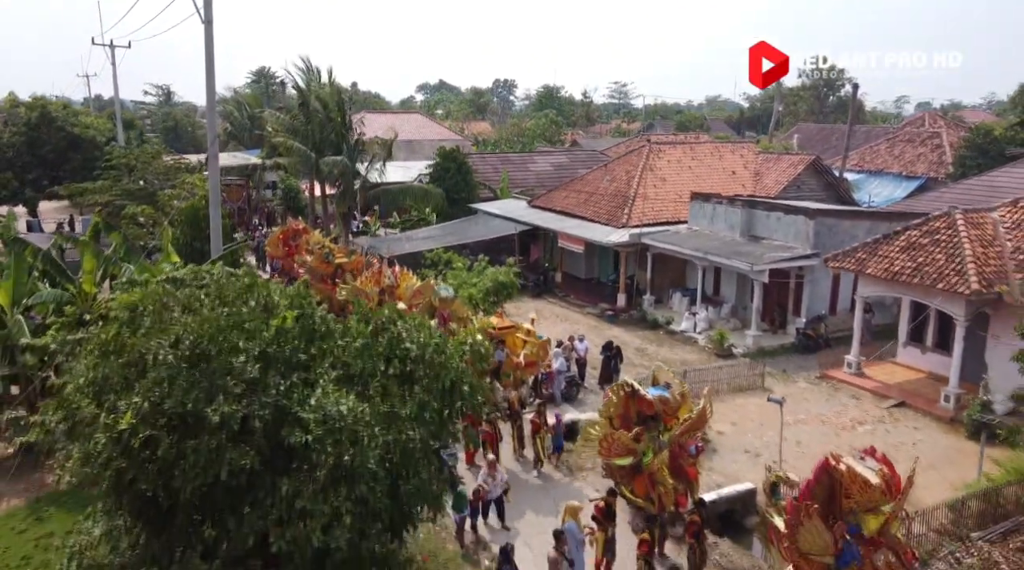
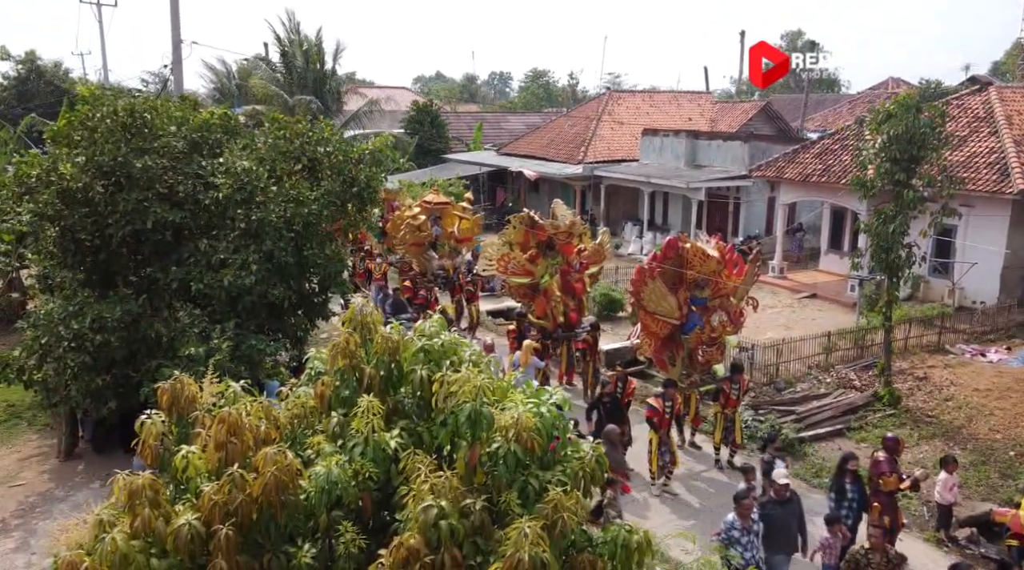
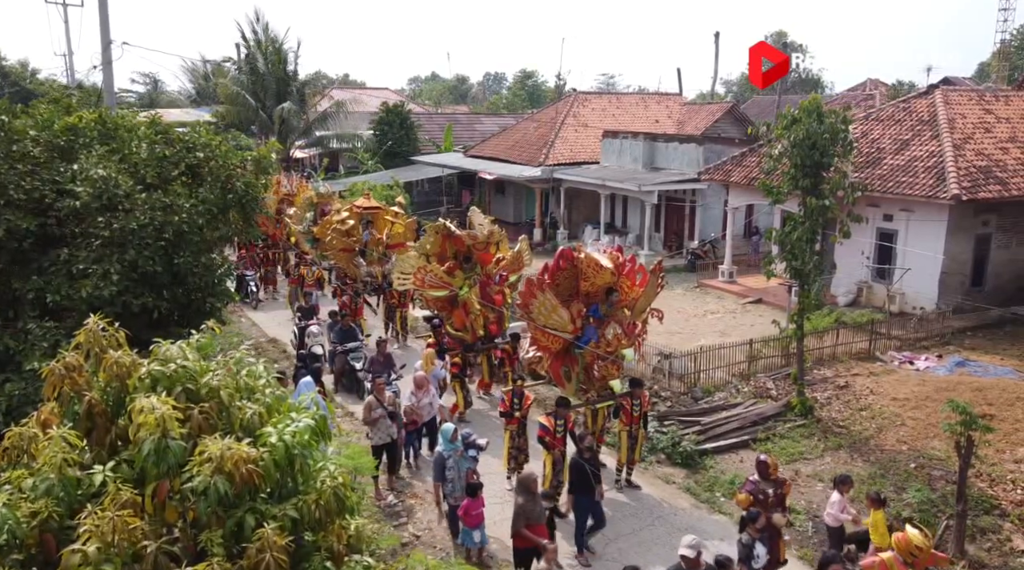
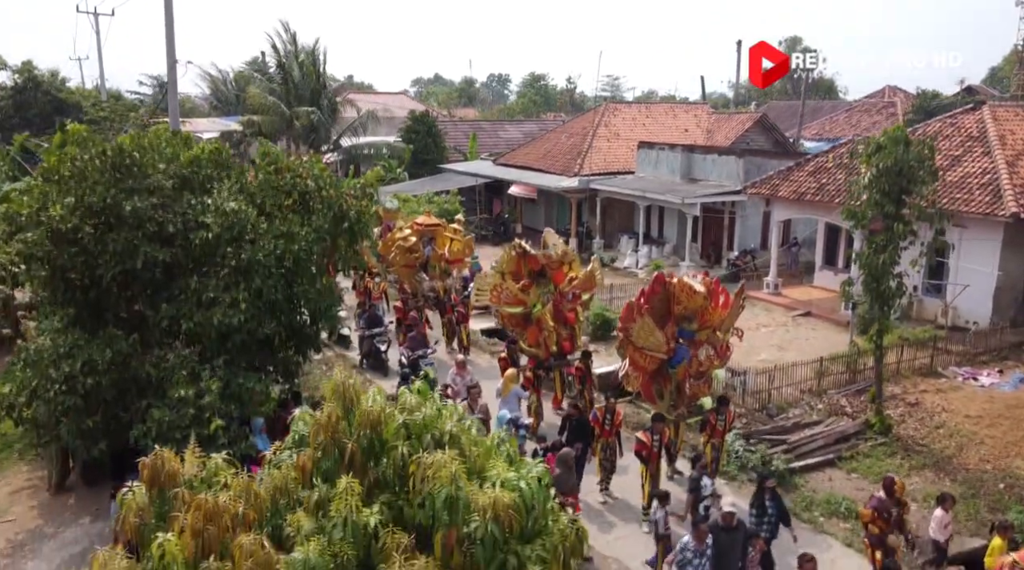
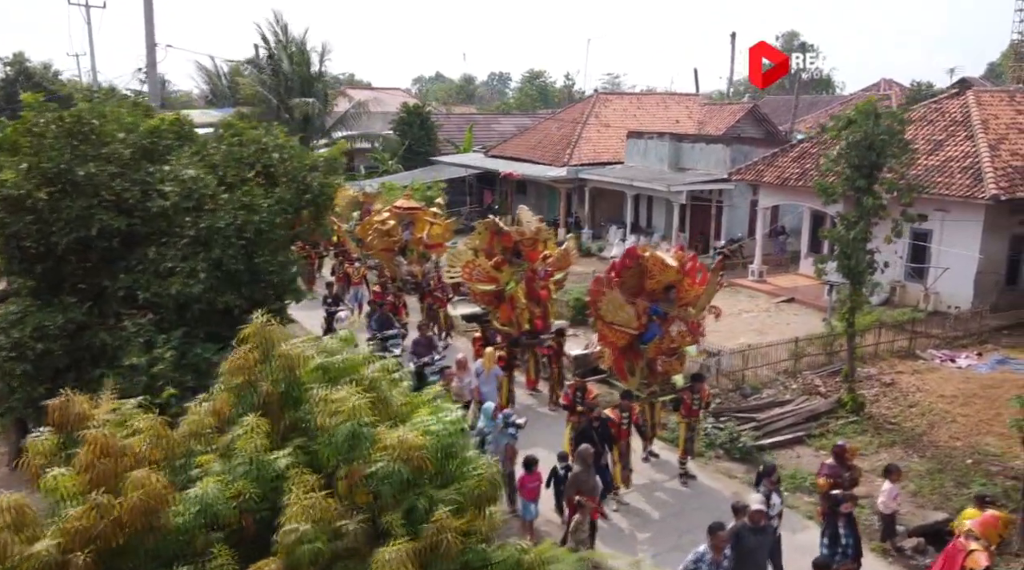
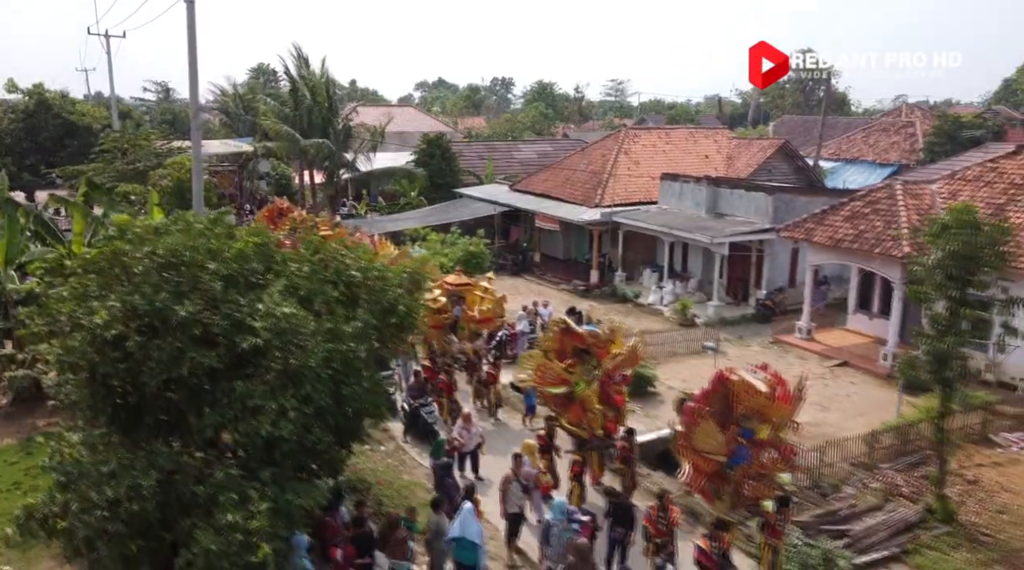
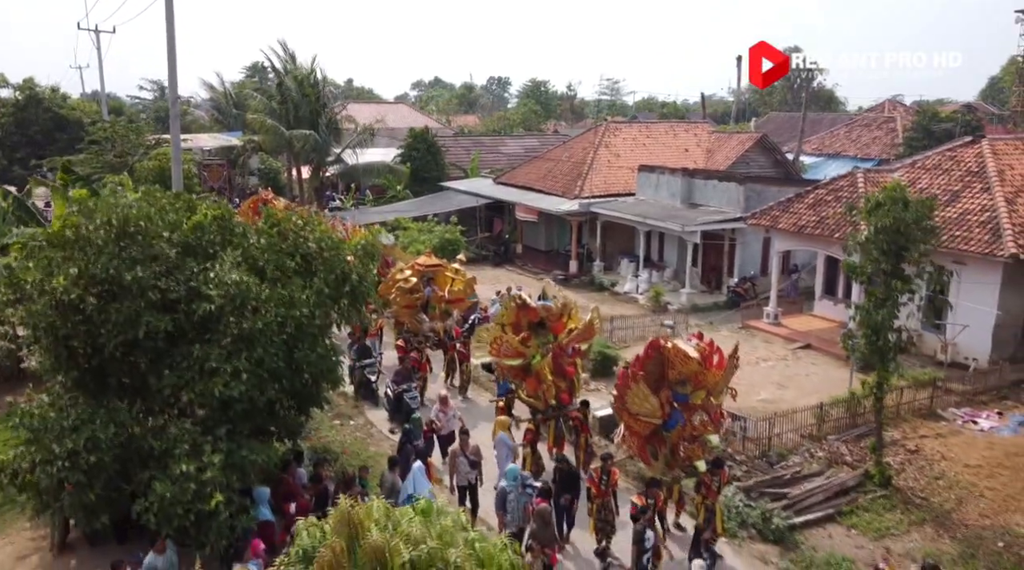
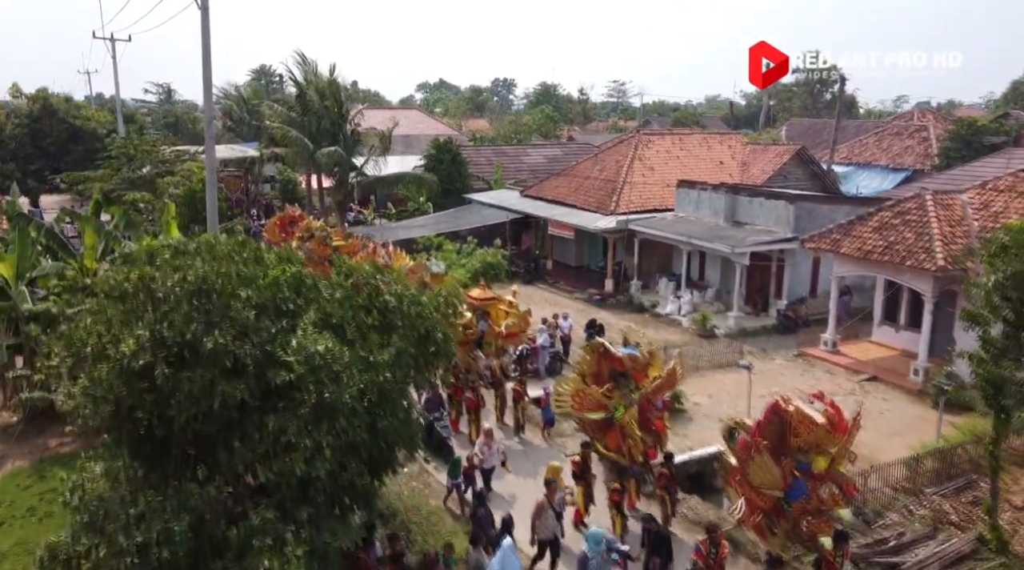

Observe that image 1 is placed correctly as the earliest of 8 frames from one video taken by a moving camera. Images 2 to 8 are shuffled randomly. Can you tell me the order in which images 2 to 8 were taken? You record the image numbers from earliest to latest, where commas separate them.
8, 6, 7, 4, 2, 5, 3
